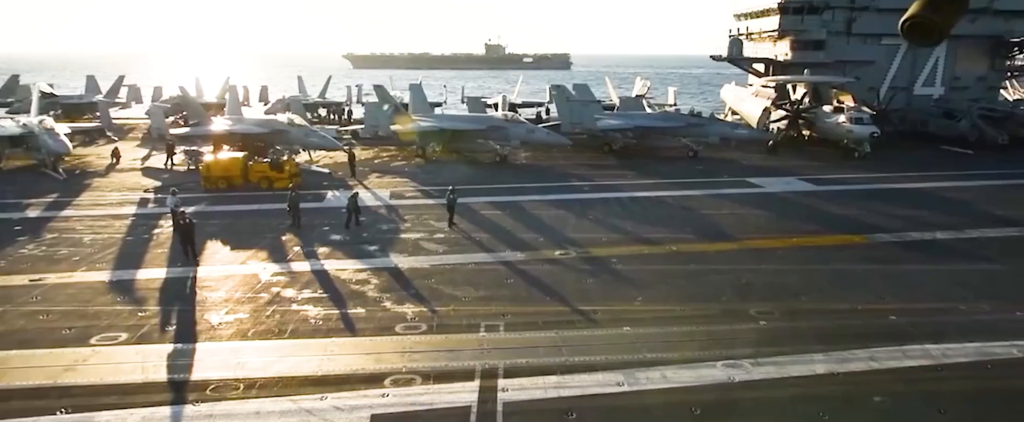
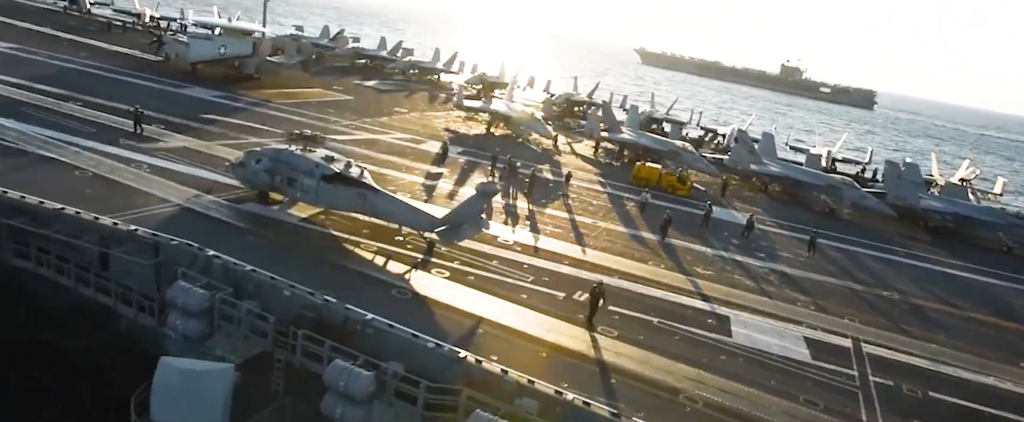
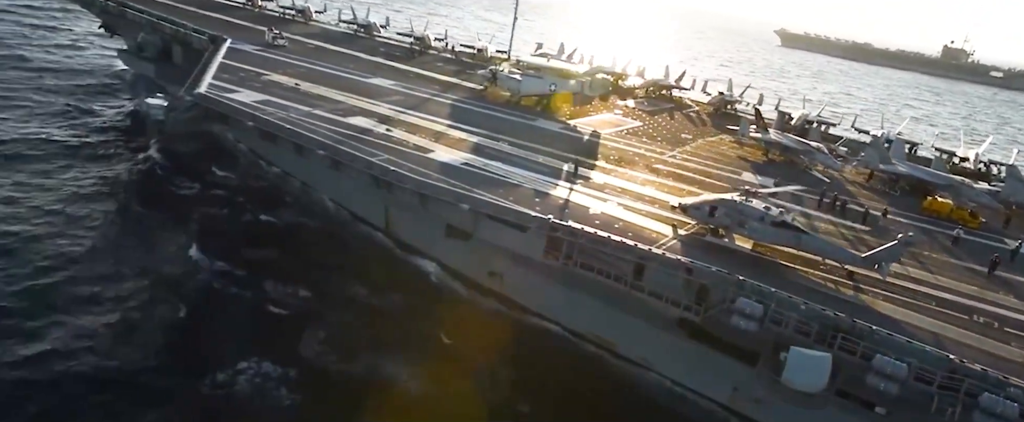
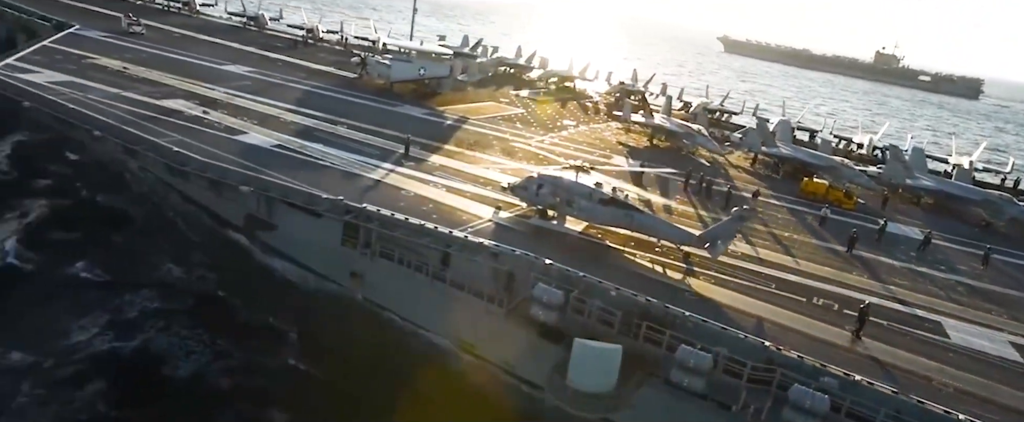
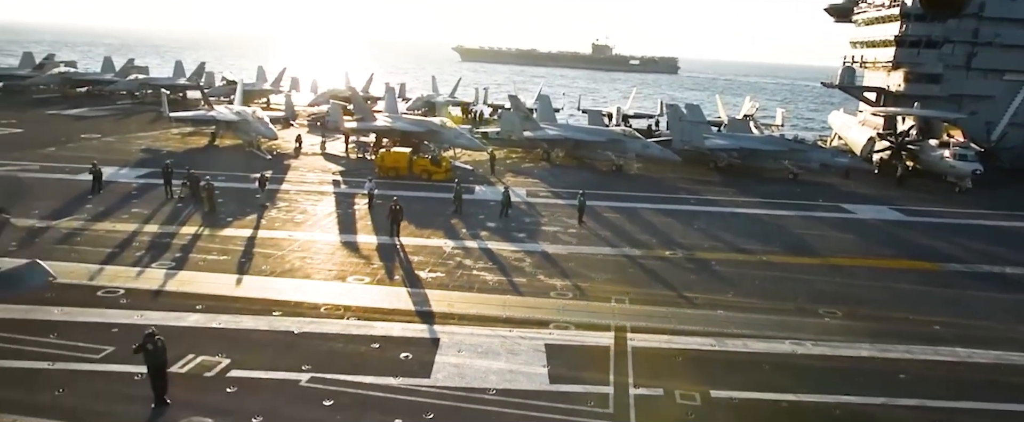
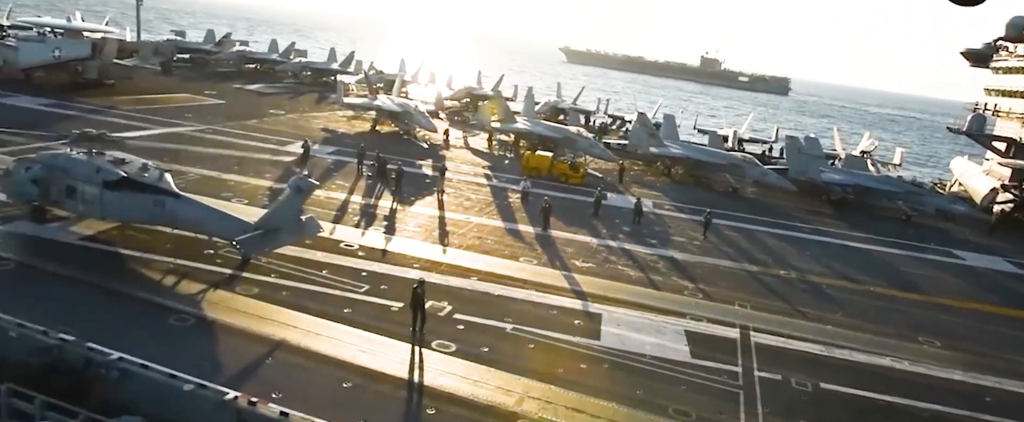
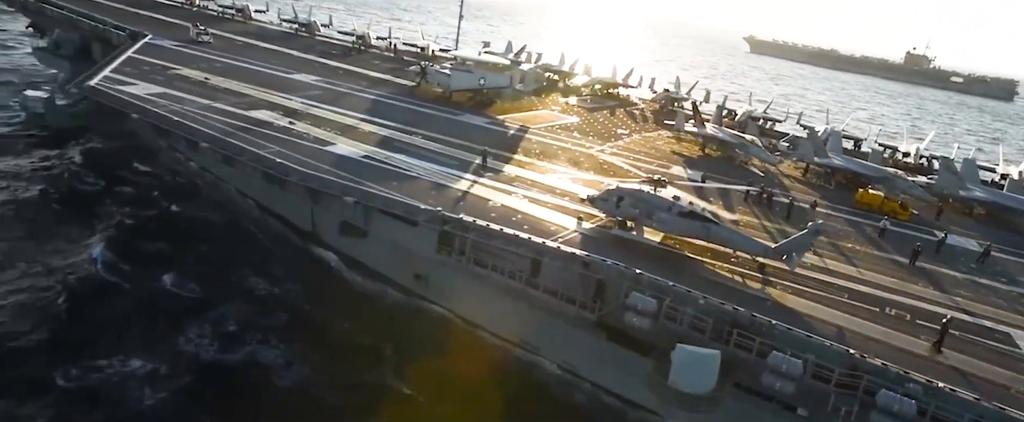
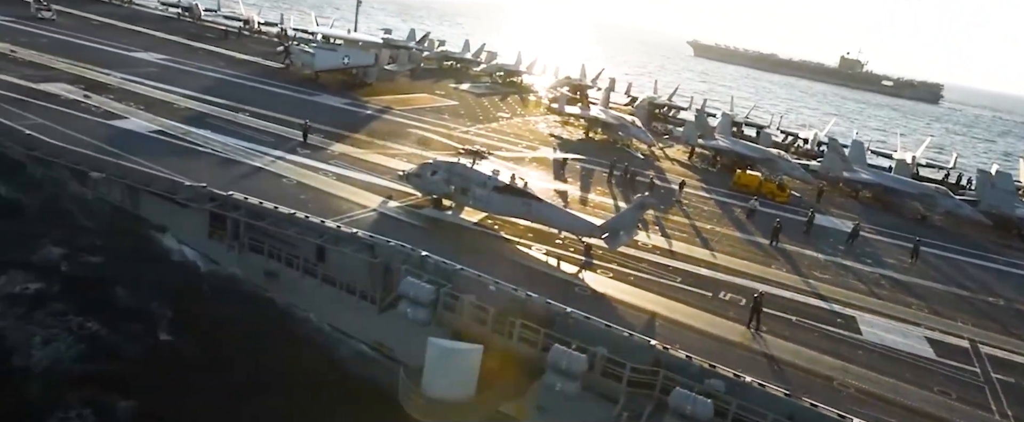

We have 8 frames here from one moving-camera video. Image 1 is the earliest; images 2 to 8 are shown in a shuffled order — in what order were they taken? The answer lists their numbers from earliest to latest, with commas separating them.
5, 6, 2, 8, 4, 7, 3
